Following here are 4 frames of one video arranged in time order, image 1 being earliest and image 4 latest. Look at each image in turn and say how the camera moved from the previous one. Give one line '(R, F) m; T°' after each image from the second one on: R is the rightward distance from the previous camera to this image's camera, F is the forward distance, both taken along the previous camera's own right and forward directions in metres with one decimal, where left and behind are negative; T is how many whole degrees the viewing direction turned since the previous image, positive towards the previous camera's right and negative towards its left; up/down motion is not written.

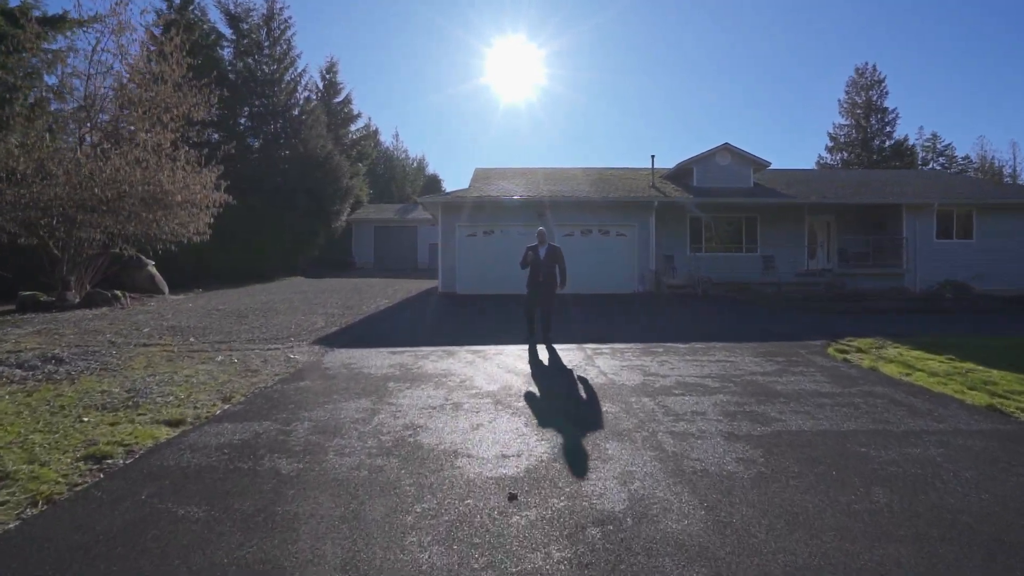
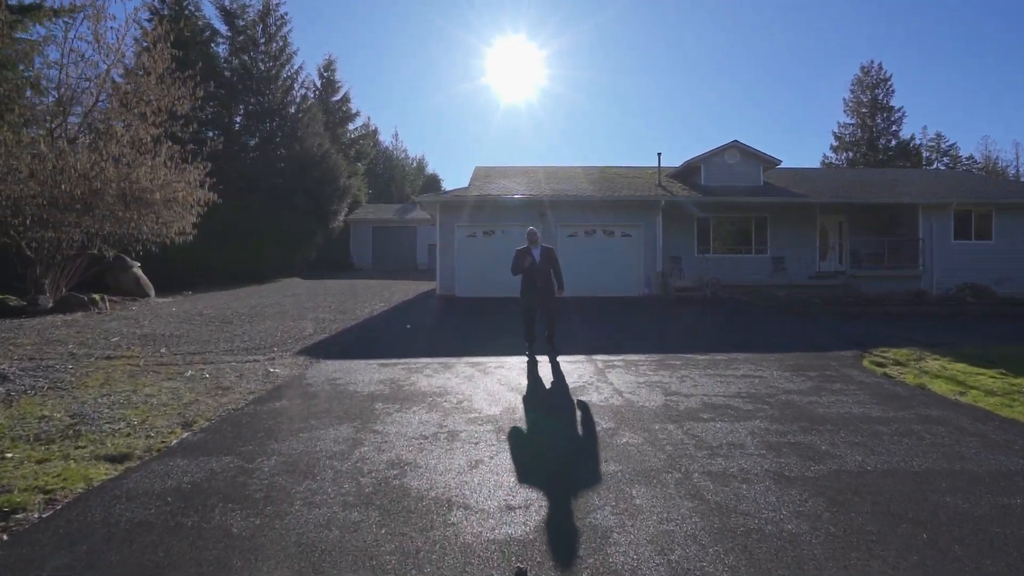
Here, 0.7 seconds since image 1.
(-0.1, +1.0) m; 0°
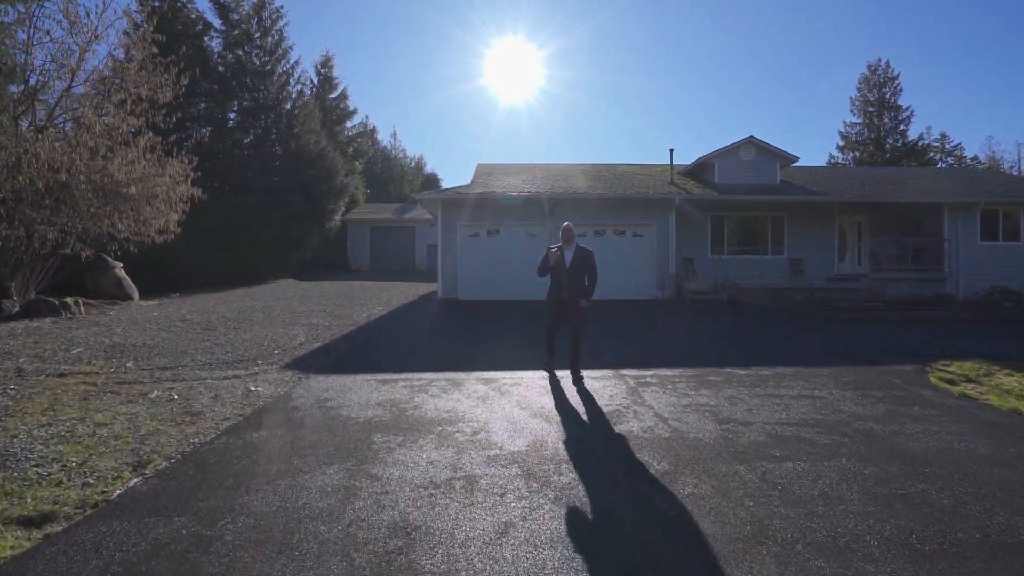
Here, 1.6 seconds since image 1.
(-0.4, +1.2) m; 0°
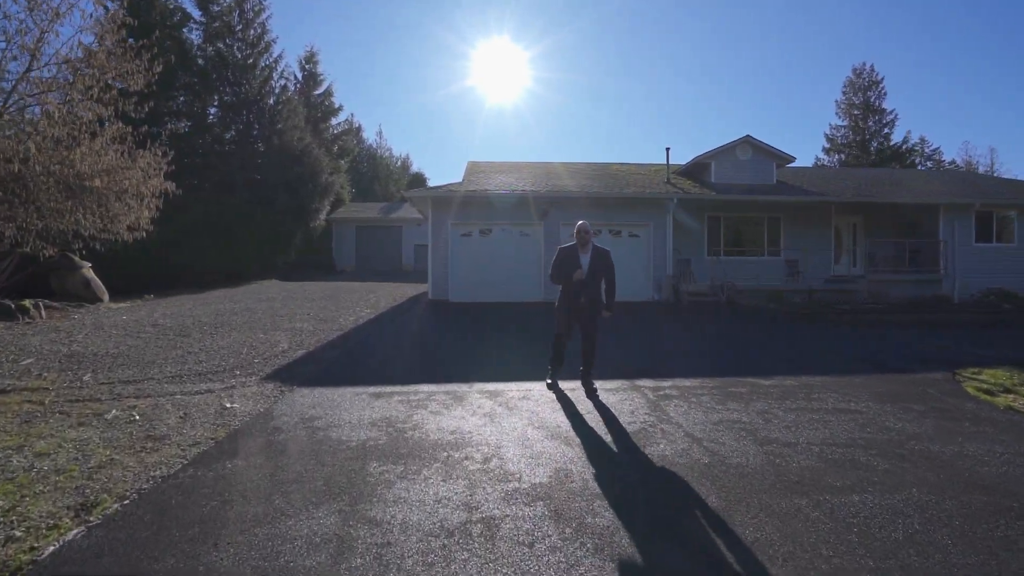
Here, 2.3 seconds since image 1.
(-0.4, +0.8) m; +2°
